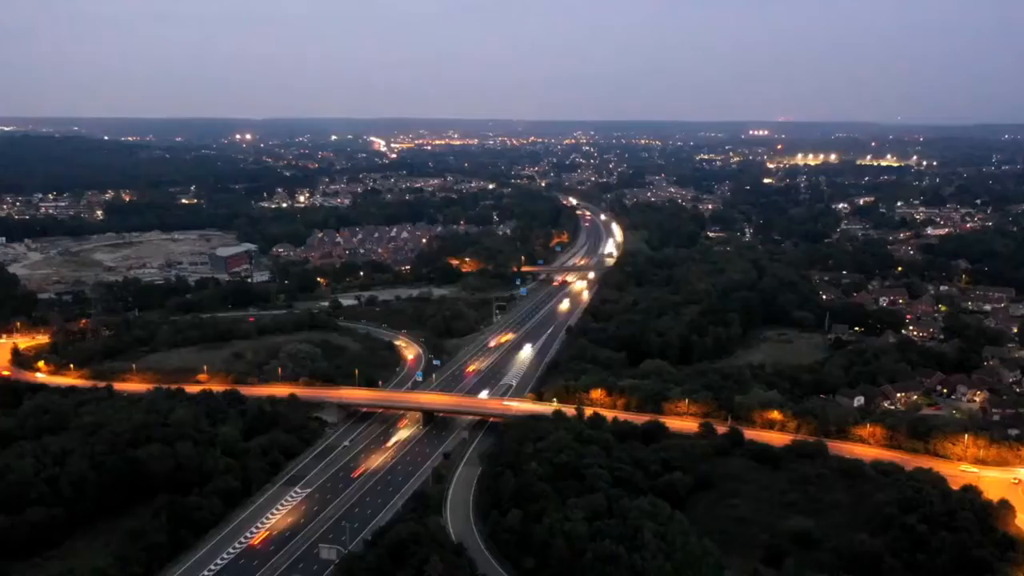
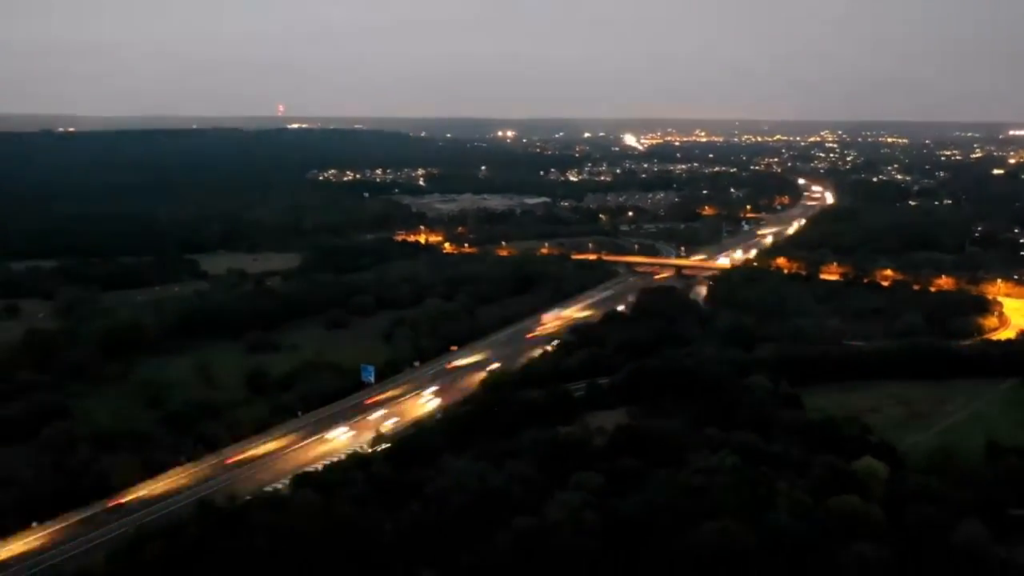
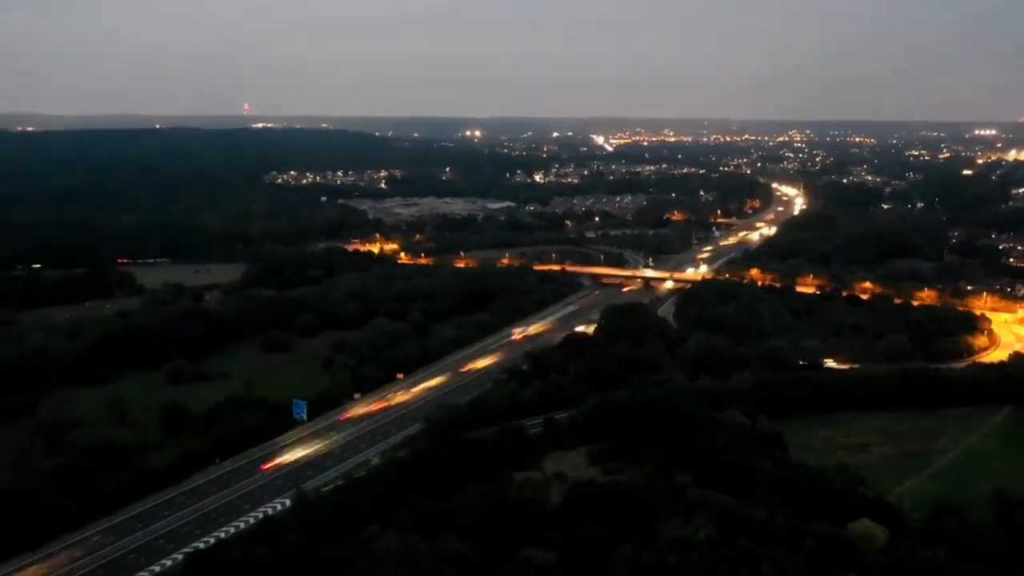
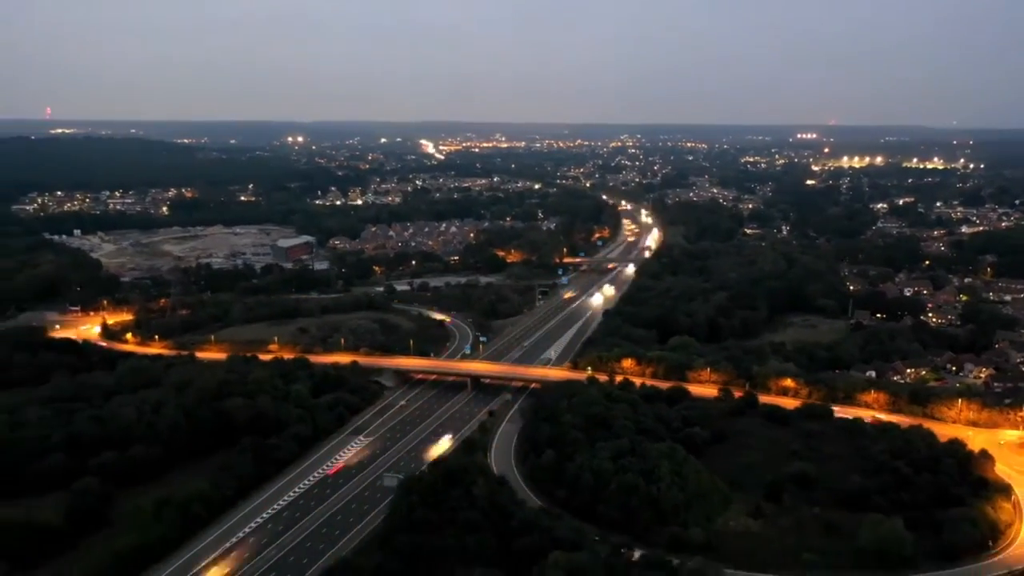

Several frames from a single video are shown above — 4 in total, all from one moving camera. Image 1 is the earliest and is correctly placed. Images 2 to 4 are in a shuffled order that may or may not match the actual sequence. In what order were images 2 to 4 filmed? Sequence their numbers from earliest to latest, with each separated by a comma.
4, 3, 2
